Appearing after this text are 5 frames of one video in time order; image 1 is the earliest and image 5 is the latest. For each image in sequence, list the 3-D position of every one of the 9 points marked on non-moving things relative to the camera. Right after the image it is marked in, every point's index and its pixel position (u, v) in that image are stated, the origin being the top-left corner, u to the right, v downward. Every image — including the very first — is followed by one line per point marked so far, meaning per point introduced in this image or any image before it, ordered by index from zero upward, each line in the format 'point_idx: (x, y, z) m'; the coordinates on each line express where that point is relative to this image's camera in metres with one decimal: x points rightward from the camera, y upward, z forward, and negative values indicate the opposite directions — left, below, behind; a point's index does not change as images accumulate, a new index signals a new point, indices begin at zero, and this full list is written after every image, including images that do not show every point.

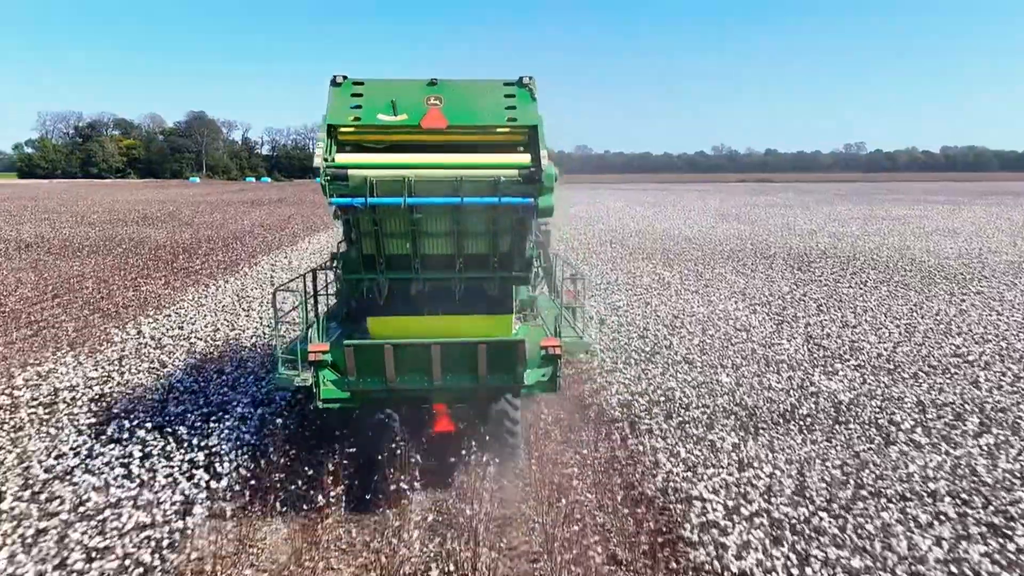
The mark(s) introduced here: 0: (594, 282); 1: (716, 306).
0: (+1.9, +0.2, +17.4) m
1: (+3.7, -0.3, +13.7) m
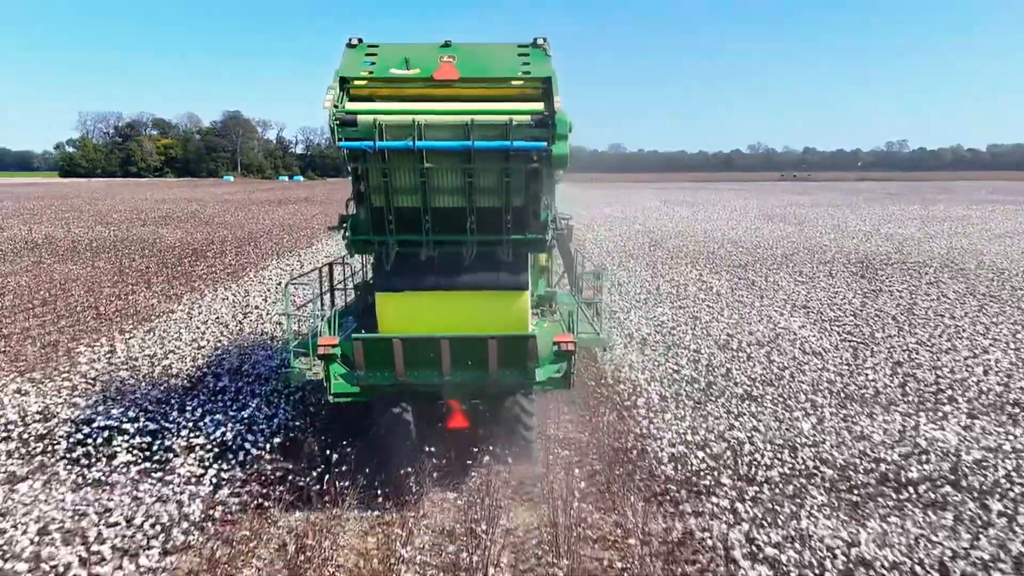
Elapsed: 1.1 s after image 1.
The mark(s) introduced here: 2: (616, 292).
0: (+2.5, 0.0, +15.6) m
1: (+4.2, -0.5, +11.9) m
2: (+2.1, -0.1, +15.3) m
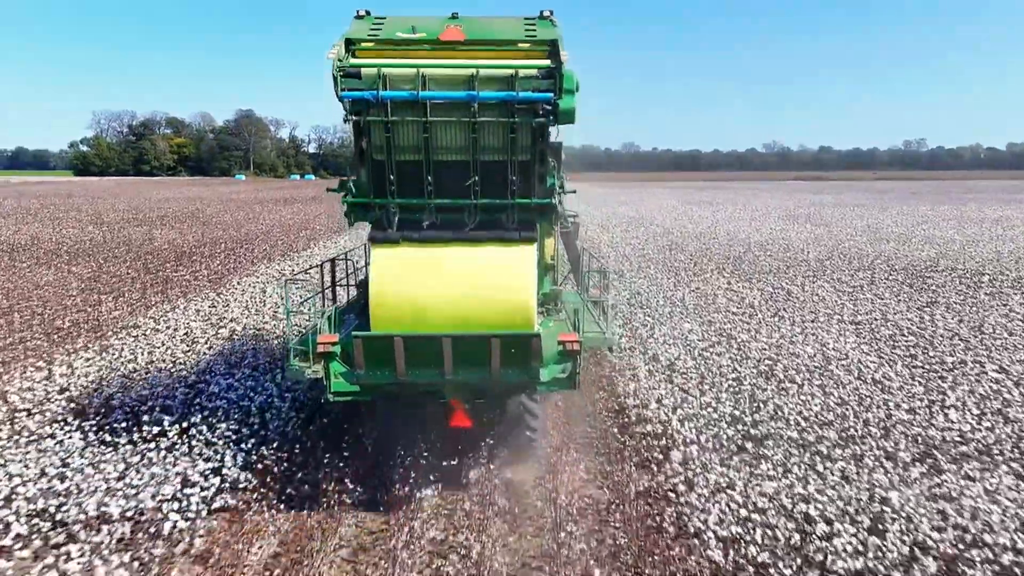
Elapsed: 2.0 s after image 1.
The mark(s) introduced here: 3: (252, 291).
0: (+2.6, -0.2, +14.1) m
1: (+4.3, -0.7, +10.3) m
2: (+2.3, -0.3, +13.7) m
3: (-5.5, -0.1, +15.9) m
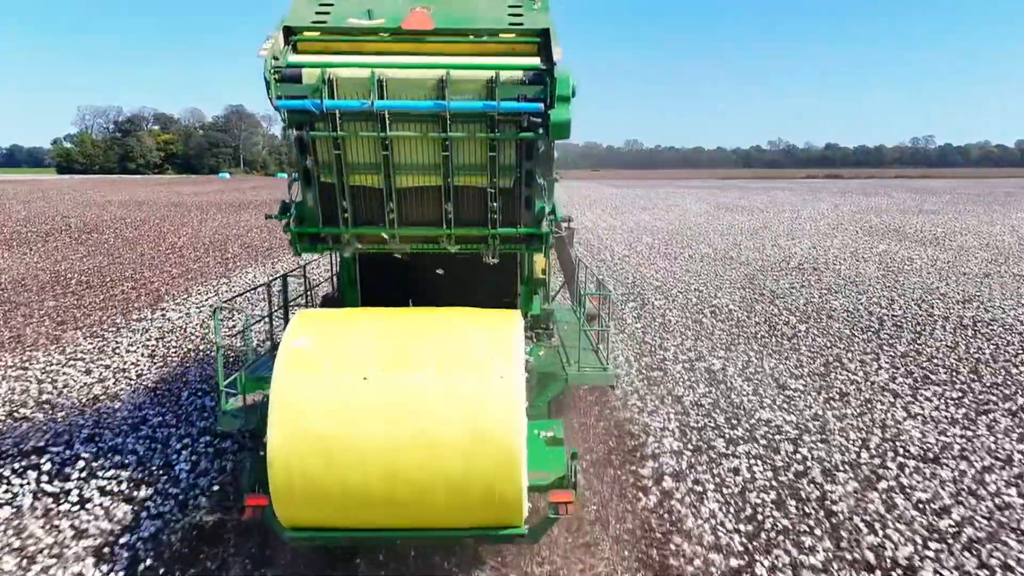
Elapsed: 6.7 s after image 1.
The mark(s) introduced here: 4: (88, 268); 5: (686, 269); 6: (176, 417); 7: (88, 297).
0: (+2.5, -1.5, +6.0) m
1: (+4.1, -2.1, +2.2) m
2: (+2.1, -1.6, +5.6) m
3: (-5.6, -1.4, +7.8) m
4: (-9.8, +0.4, +17.6) m
5: (+4.1, +0.3, +18.1) m
6: (-3.4, -1.3, +7.5) m
7: (-7.7, -0.4, +13.9) m
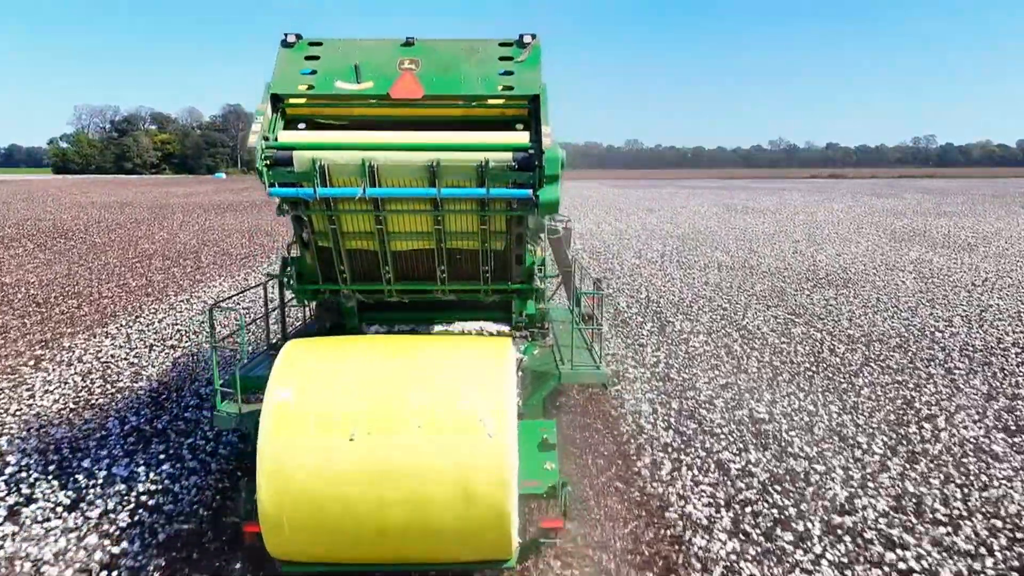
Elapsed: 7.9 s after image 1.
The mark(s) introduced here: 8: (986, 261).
0: (+2.5, -1.8, +4.2) m
1: (+4.1, -2.4, +0.4) m
2: (+2.1, -1.9, +3.8) m
3: (-5.7, -1.7, +6.0) m
4: (-9.8, +0.1, +15.8) m
5: (+4.1, 0.0, +16.3) m
6: (-3.4, -1.6, +5.7) m
7: (-7.7, -0.7, +12.1) m
8: (+12.0, +0.7, +18.7) m
